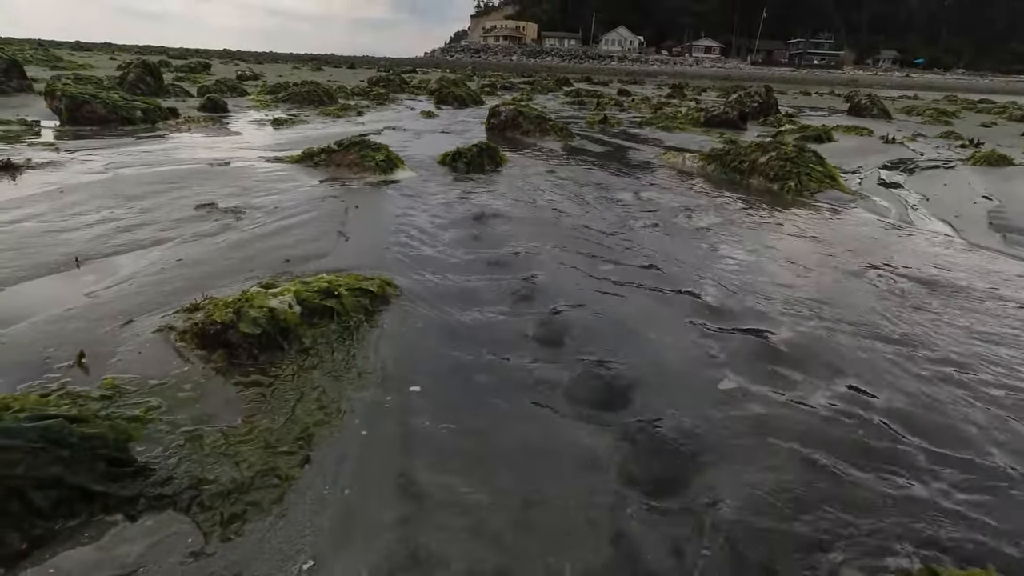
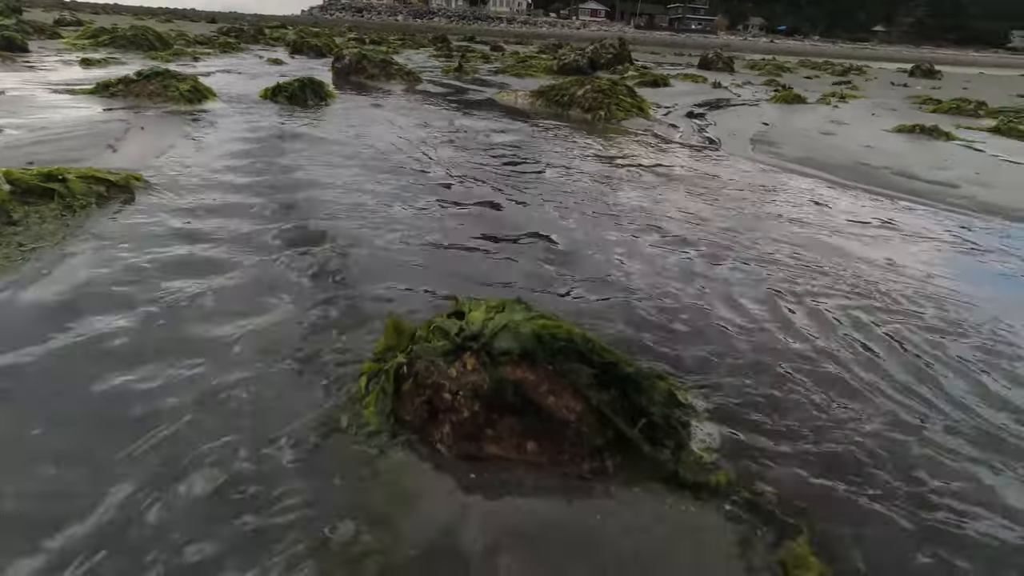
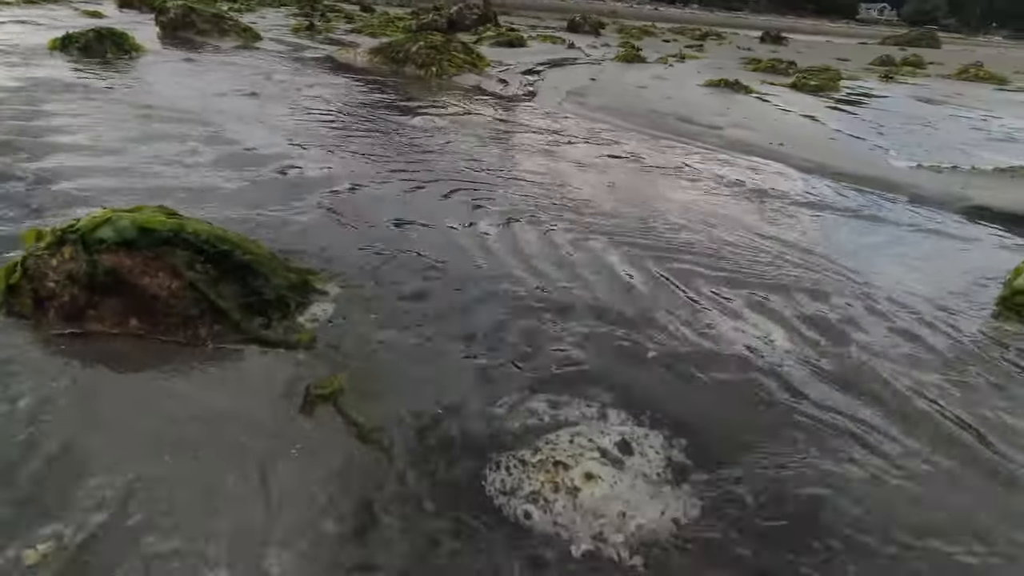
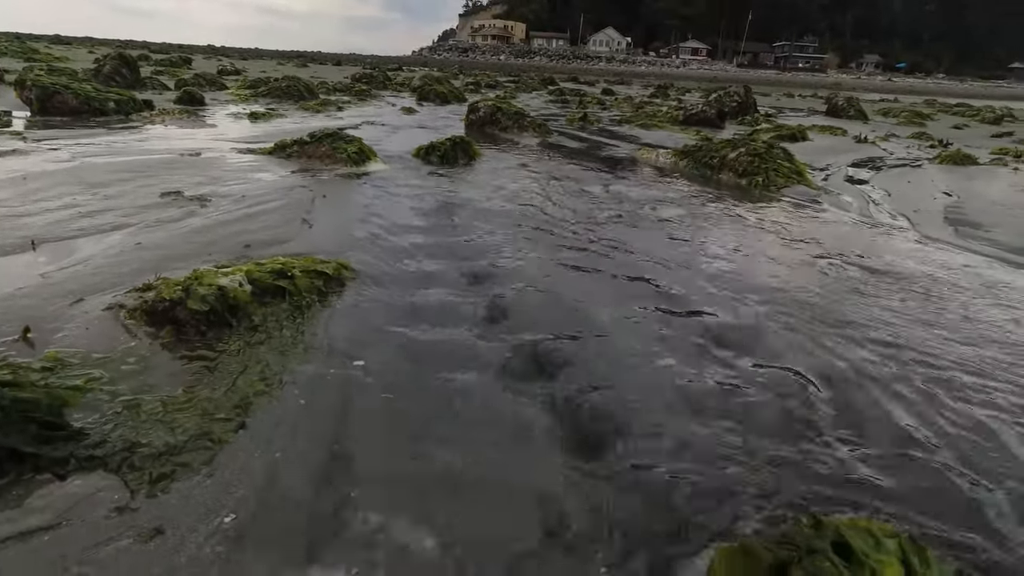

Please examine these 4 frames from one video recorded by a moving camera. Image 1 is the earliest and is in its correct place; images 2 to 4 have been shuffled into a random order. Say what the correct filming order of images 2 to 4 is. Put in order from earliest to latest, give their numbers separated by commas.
4, 2, 3
